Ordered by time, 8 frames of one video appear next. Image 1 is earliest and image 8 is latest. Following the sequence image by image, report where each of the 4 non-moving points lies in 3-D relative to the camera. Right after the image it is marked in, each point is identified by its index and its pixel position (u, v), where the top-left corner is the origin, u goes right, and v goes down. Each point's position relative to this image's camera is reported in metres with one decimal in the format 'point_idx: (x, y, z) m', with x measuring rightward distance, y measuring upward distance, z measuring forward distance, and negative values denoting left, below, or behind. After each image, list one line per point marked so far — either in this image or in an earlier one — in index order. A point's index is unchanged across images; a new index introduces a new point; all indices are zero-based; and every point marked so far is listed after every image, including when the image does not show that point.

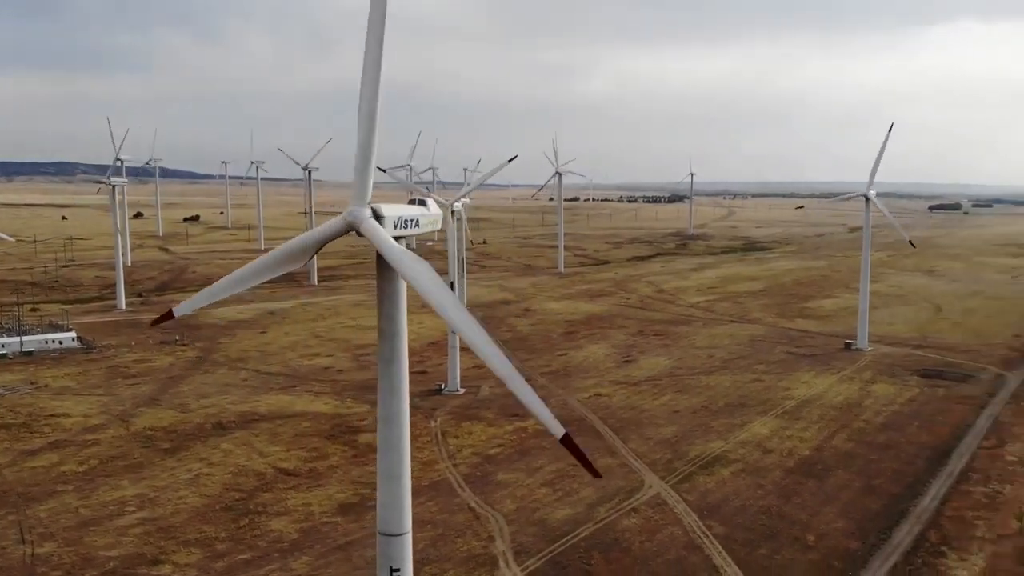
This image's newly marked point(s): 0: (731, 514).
0: (+4.1, -4.2, +18.7) m
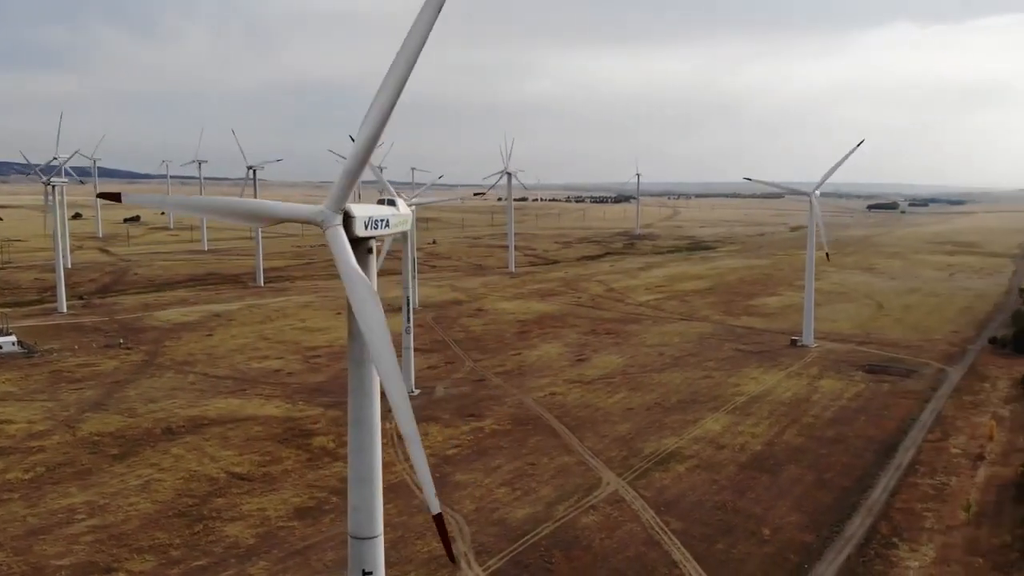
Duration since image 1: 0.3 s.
0: (+3.4, -4.2, +18.9) m
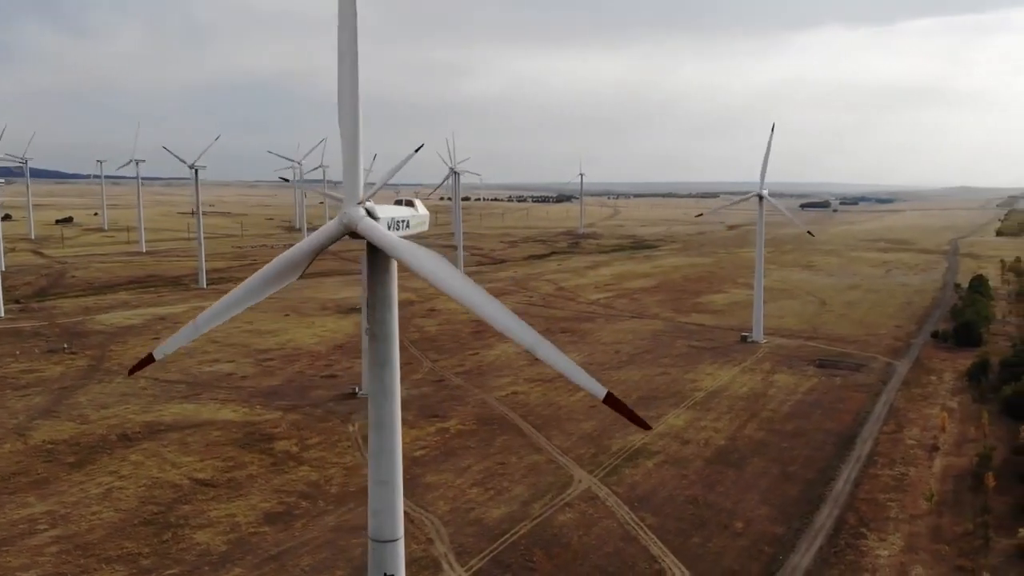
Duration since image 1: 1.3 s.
0: (+2.9, -4.1, +19.1) m
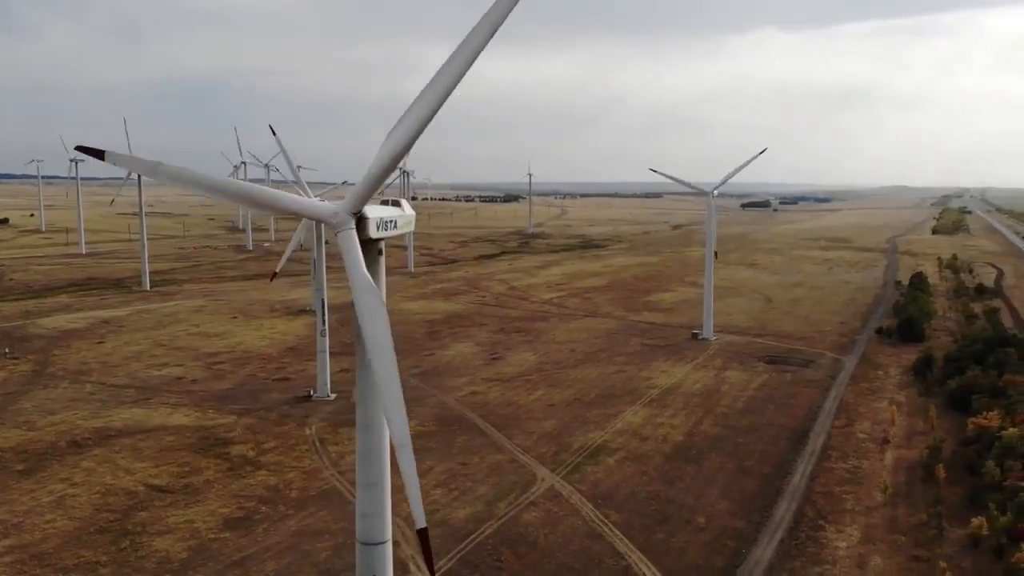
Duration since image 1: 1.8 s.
0: (+2.2, -4.1, +19.2) m
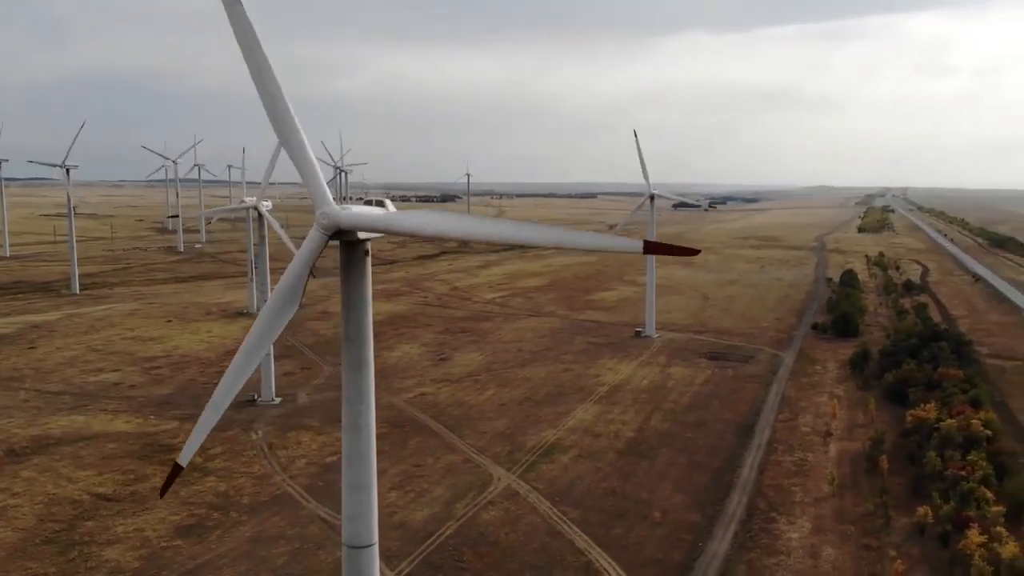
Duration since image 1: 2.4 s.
0: (+1.4, -4.1, +19.4) m
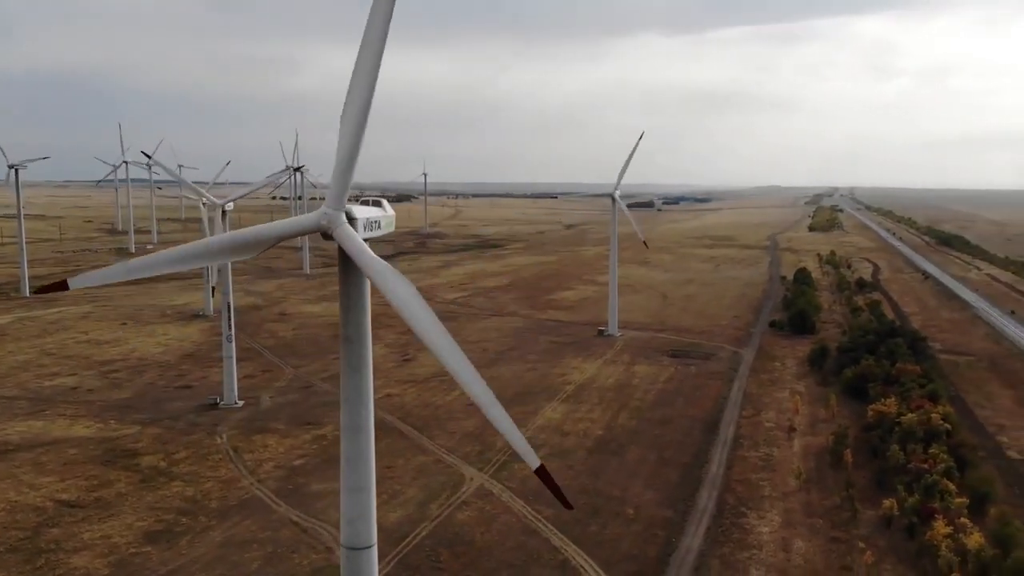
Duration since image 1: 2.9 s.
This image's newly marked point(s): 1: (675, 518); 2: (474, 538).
0: (+0.8, -4.1, +19.5) m
1: (+3.1, -4.4, +18.8) m
2: (-0.7, -4.4, +17.6) m
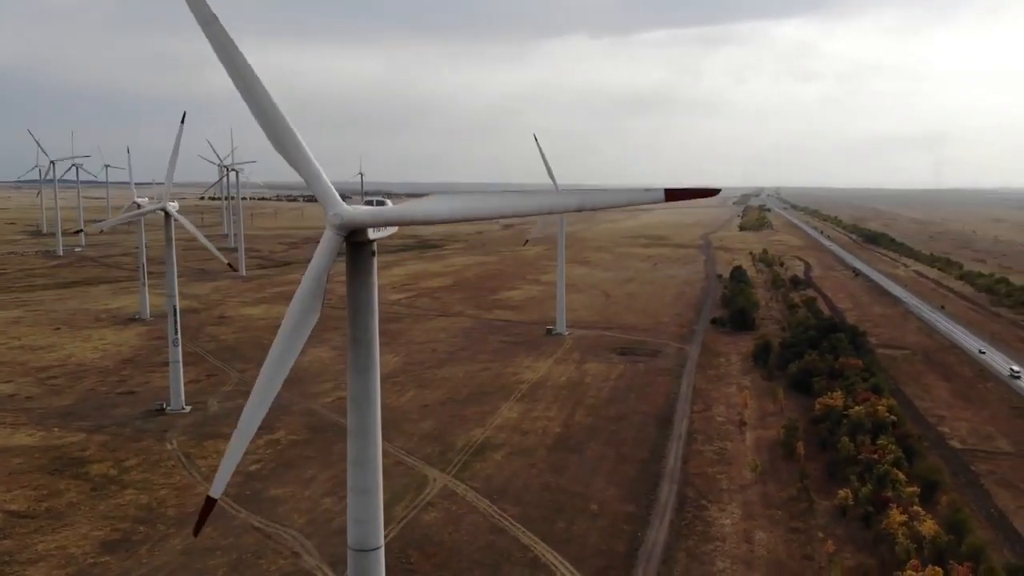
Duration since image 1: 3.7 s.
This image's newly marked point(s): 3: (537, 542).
0: (+0.1, -4.1, +19.6) m
1: (+2.4, -4.3, +19.0) m
2: (-1.2, -4.4, +17.6) m
3: (+0.4, -4.5, +17.6) m
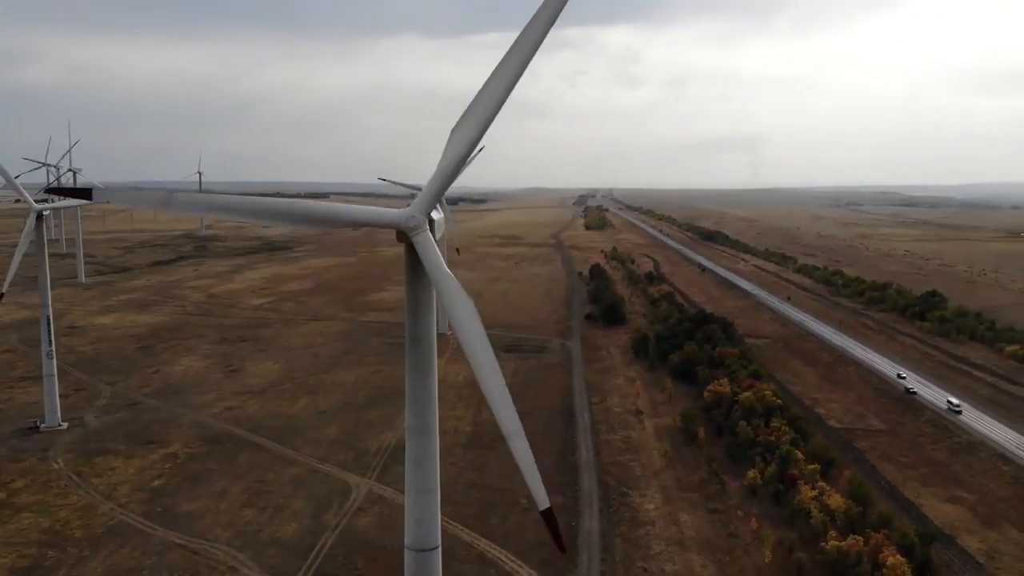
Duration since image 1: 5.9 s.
0: (-1.3, -4.1, +19.7) m
1: (+1.1, -4.3, +19.6) m
2: (-2.3, -4.5, +17.5) m
3: (-0.6, -4.5, +17.8) m
